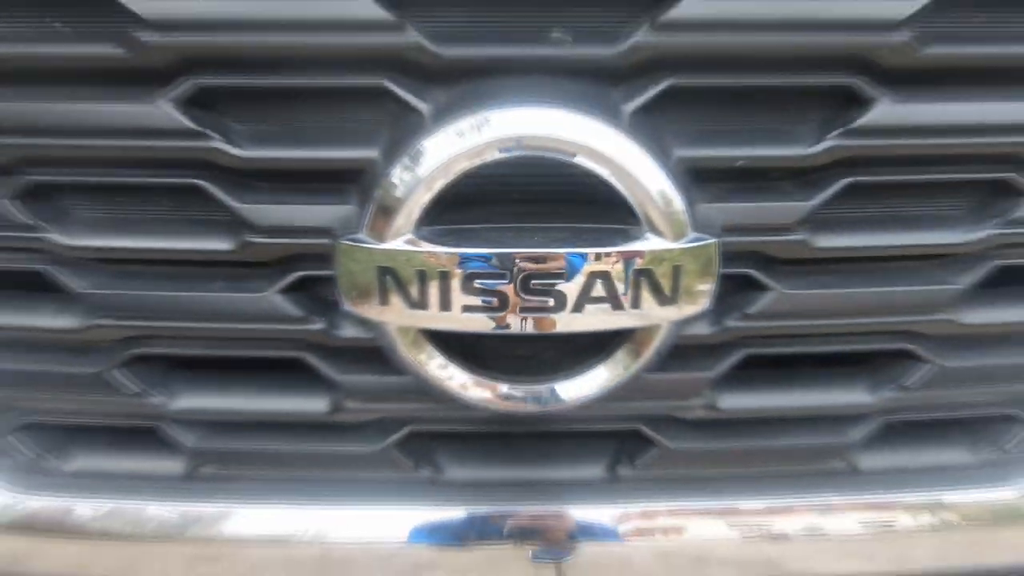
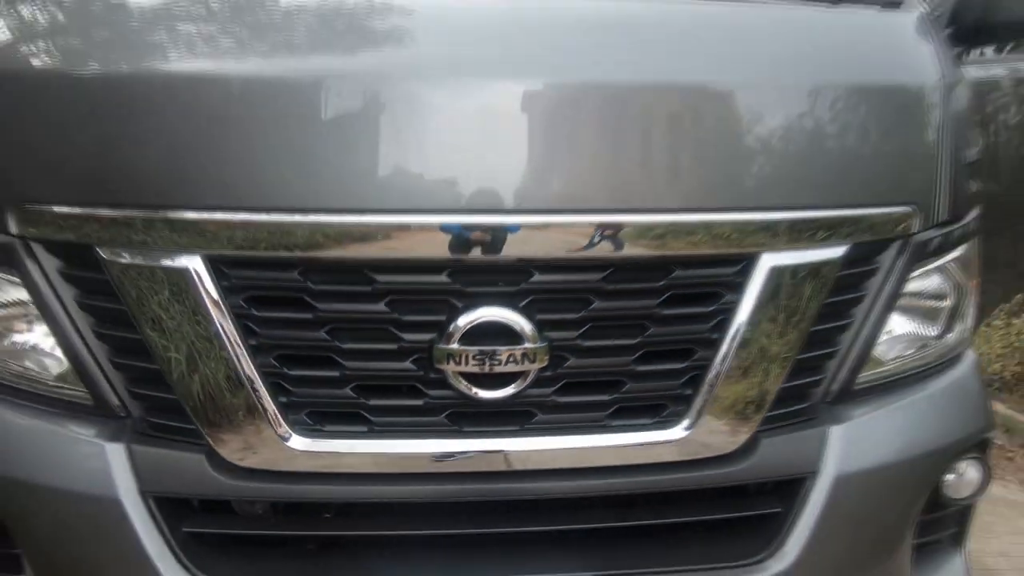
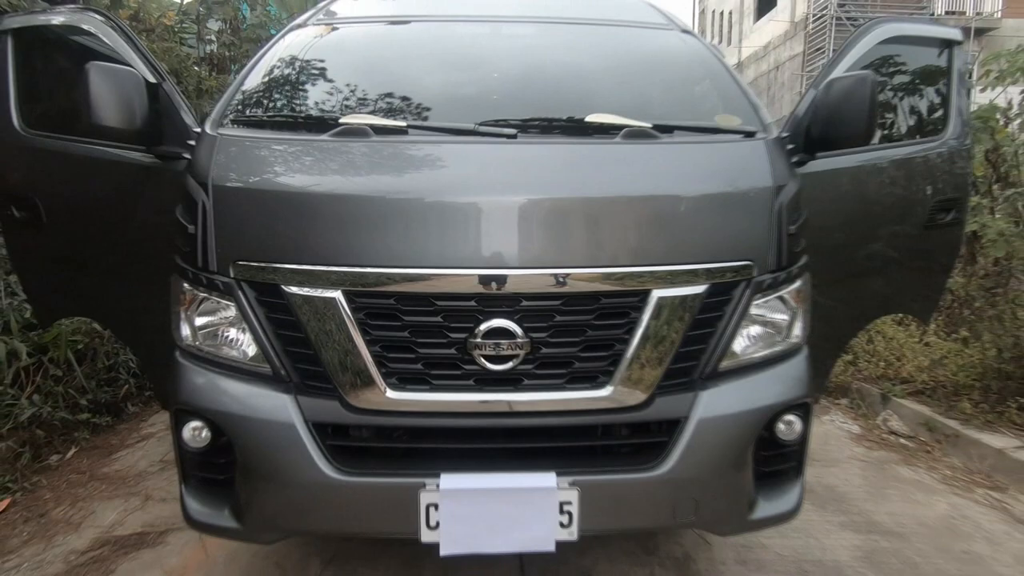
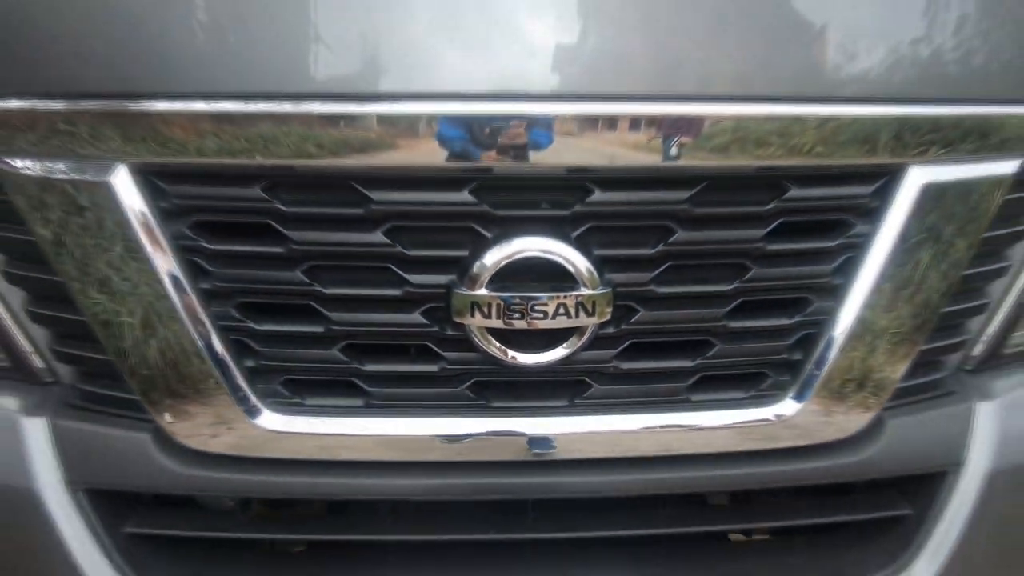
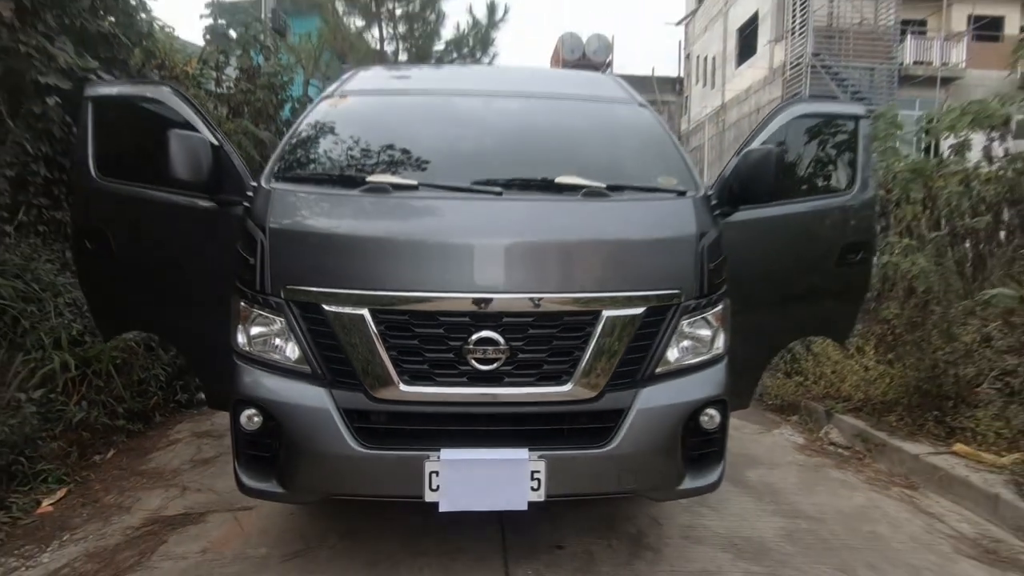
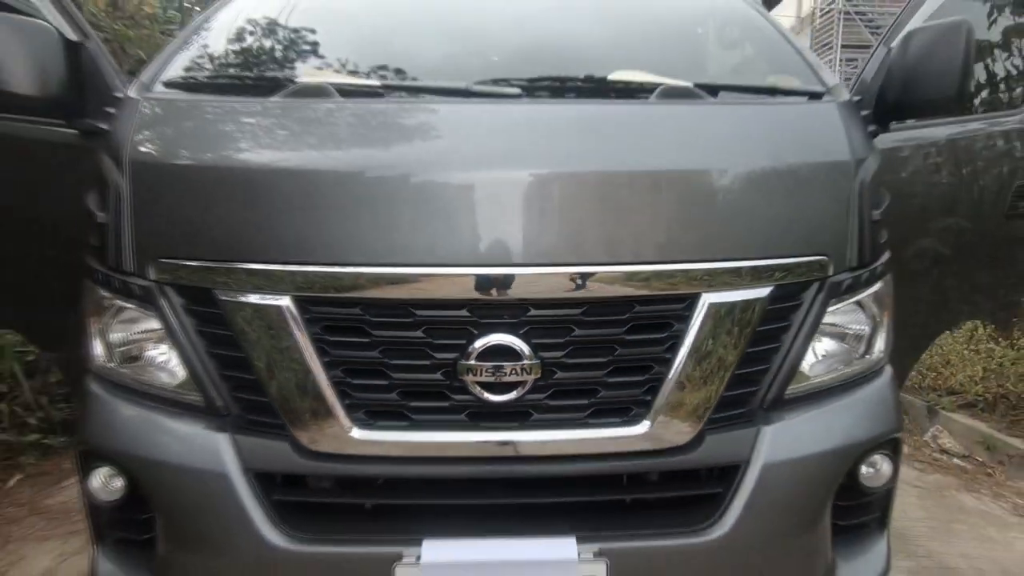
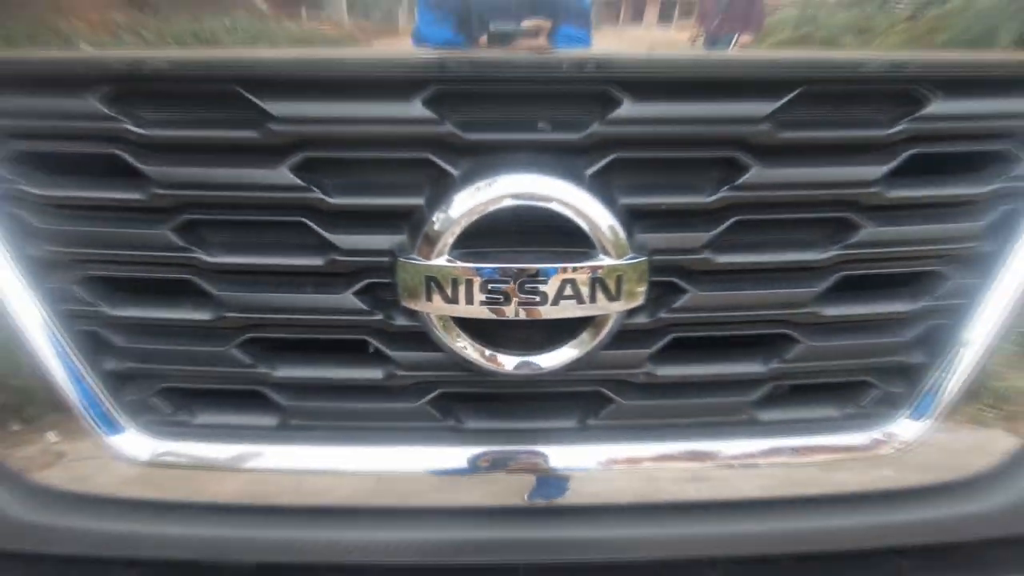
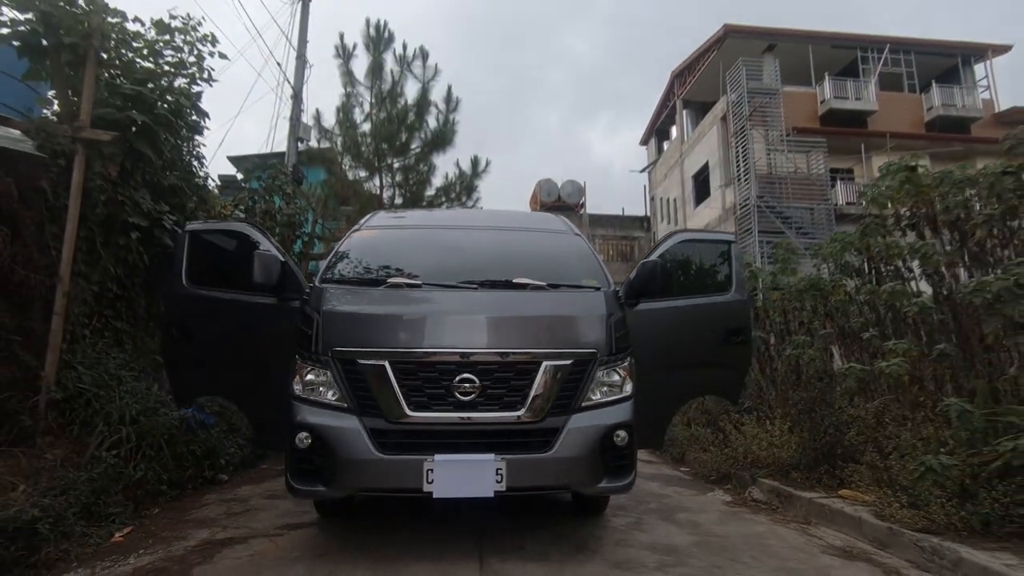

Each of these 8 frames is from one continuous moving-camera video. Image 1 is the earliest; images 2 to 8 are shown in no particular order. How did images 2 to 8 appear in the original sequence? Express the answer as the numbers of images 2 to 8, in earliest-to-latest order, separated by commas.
7, 4, 2, 6, 3, 5, 8
